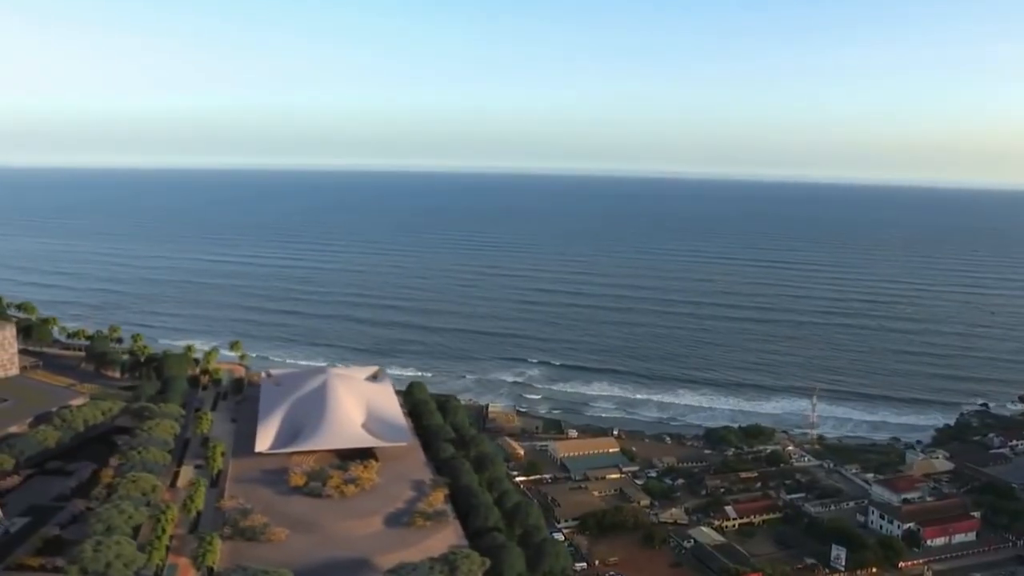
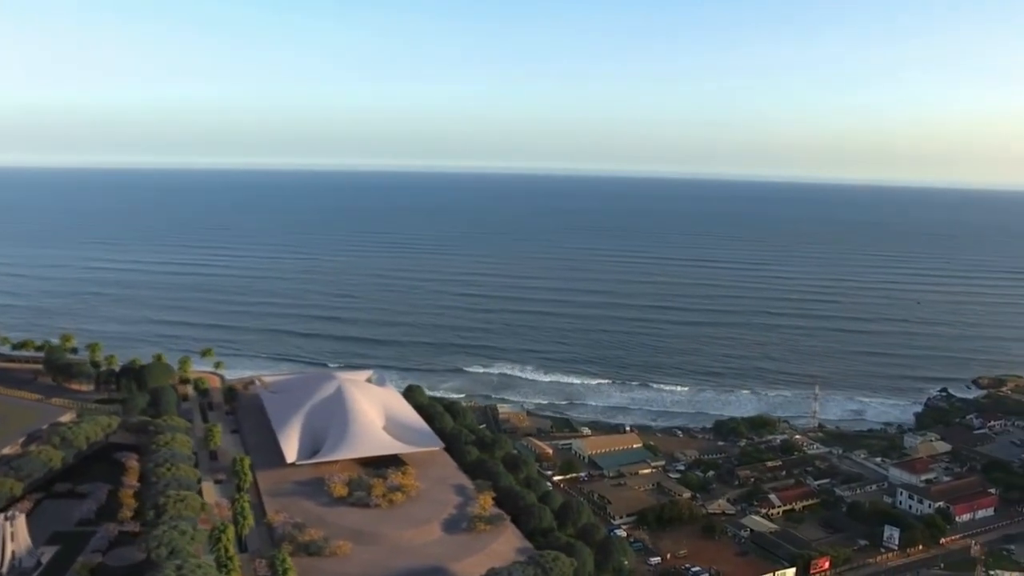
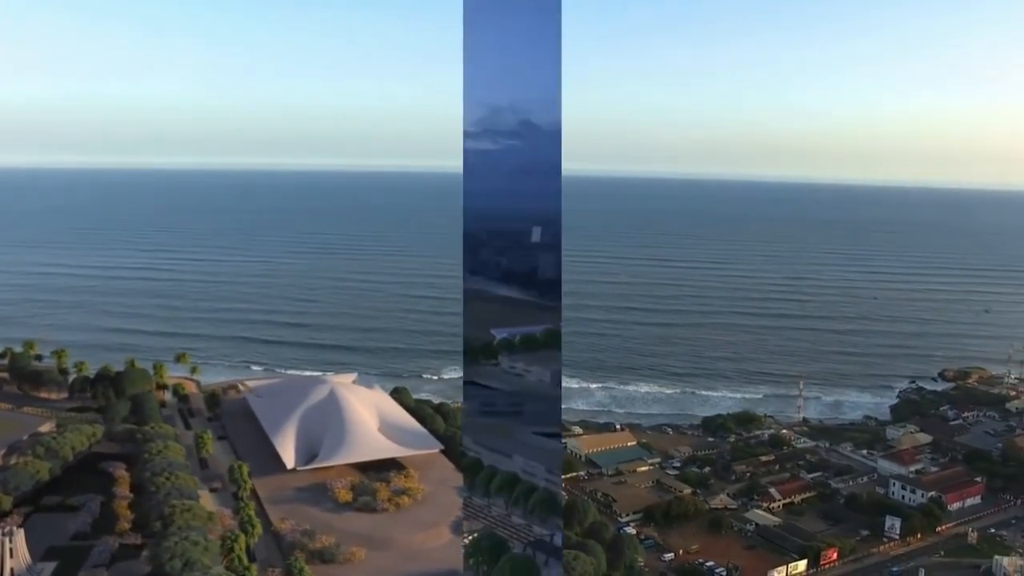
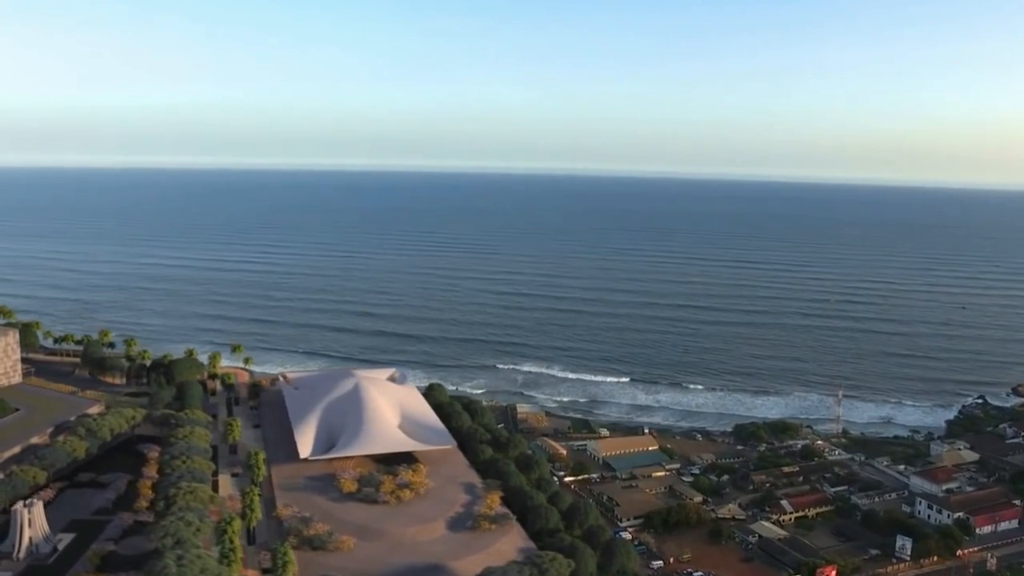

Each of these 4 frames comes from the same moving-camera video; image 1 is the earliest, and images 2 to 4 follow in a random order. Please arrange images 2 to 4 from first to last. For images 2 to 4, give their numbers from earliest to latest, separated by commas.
4, 2, 3
